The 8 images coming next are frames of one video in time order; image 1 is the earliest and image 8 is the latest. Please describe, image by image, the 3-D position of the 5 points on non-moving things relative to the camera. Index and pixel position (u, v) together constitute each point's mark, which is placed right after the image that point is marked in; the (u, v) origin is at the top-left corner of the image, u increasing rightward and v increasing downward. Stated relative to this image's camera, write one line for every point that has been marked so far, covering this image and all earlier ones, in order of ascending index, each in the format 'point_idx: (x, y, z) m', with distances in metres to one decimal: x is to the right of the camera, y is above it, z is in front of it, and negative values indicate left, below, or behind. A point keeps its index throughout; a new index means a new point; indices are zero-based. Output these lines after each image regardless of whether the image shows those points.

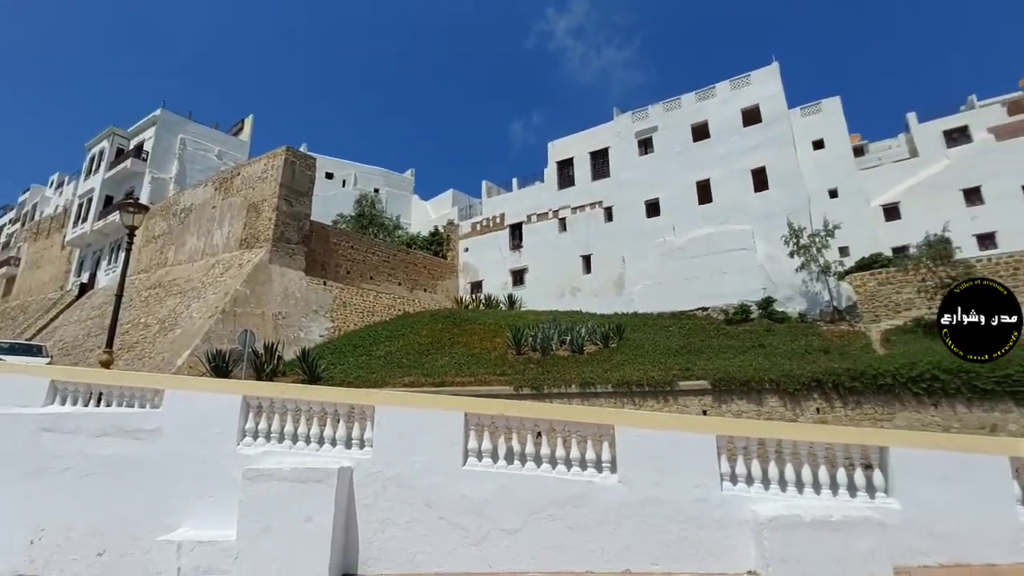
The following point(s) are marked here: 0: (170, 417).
0: (-4.2, -1.6, +6.3) m
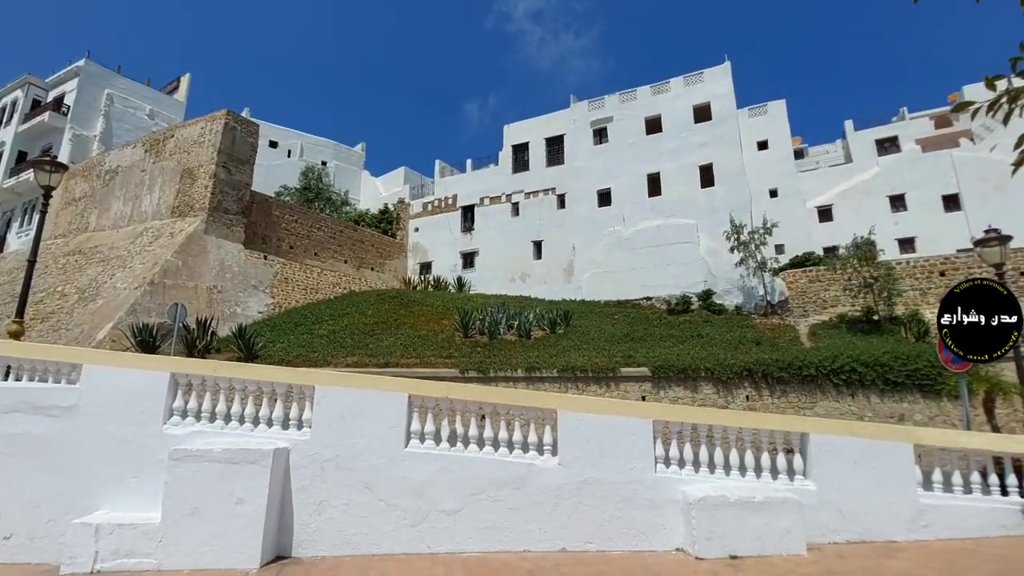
0: (-4.9, -1.2, +5.9) m
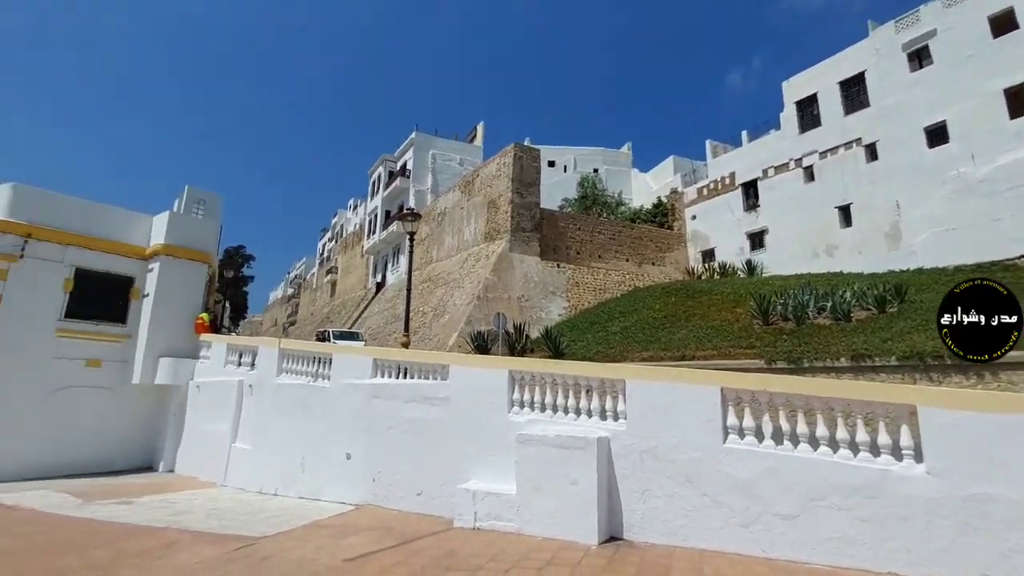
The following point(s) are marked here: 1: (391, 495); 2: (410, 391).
0: (-0.8, -1.5, +7.5) m
1: (-1.9, -3.2, +7.9) m
2: (-1.6, -1.6, +8.1) m
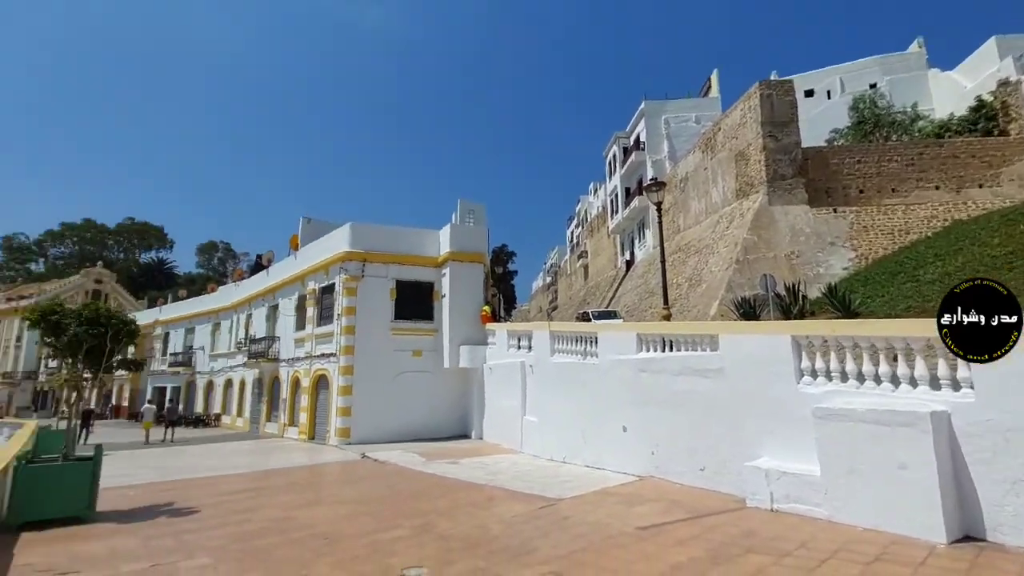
0: (+3.0, -1.0, +7.0) m
1: (+2.5, -2.8, +7.9) m
2: (+2.6, -1.2, +7.9) m
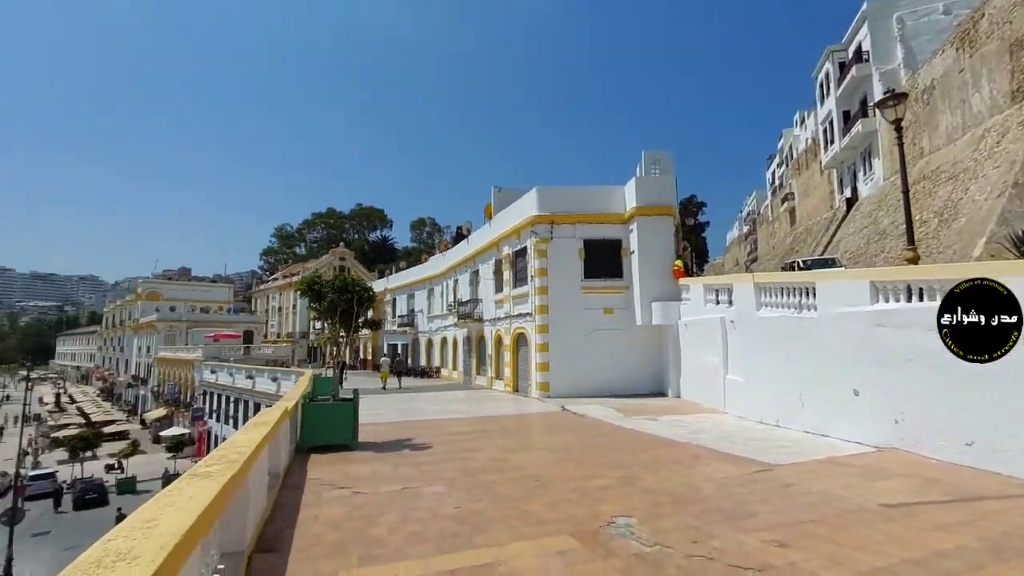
0: (+5.4, -0.2, +5.5) m
1: (+5.3, -2.0, +6.6) m
2: (+5.3, -0.4, +6.4) m
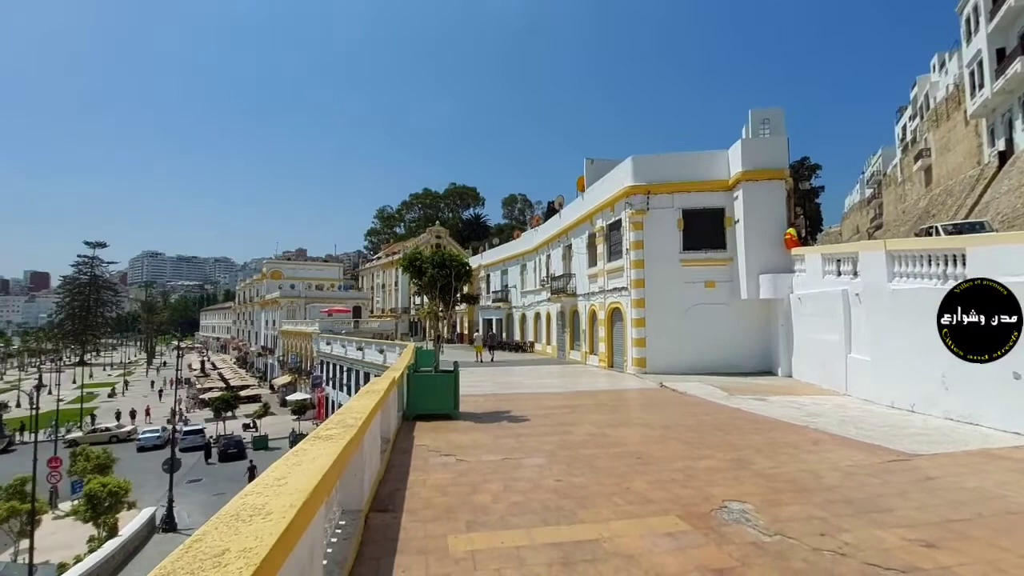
0: (+6.3, +0.1, +4.3) m
1: (+6.5, -1.6, +5.5) m
2: (+6.4, 0.0, +5.3) m
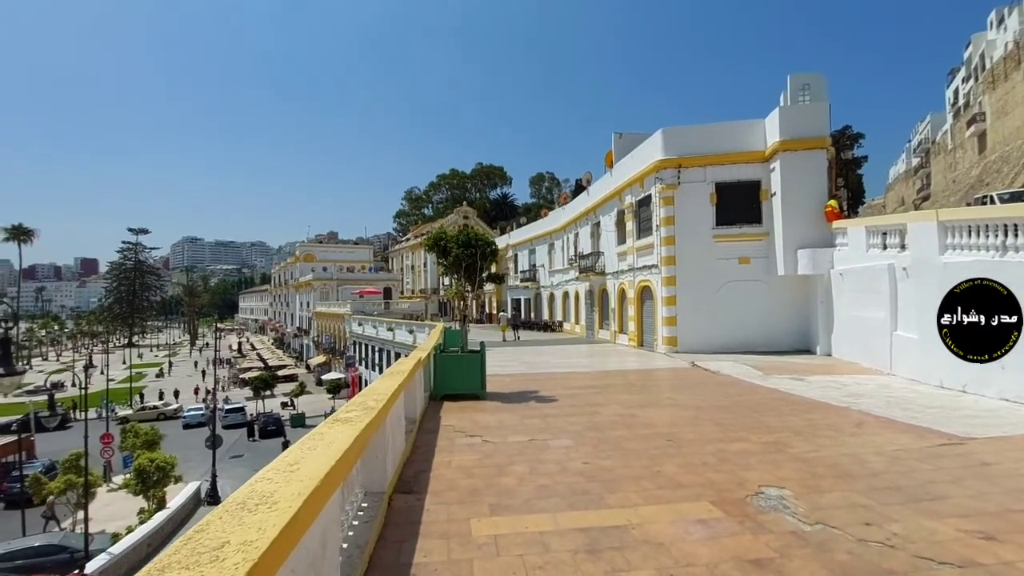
0: (+6.5, +0.4, +3.8) m
1: (+6.8, -1.3, +5.0) m
2: (+6.6, +0.3, +4.7) m
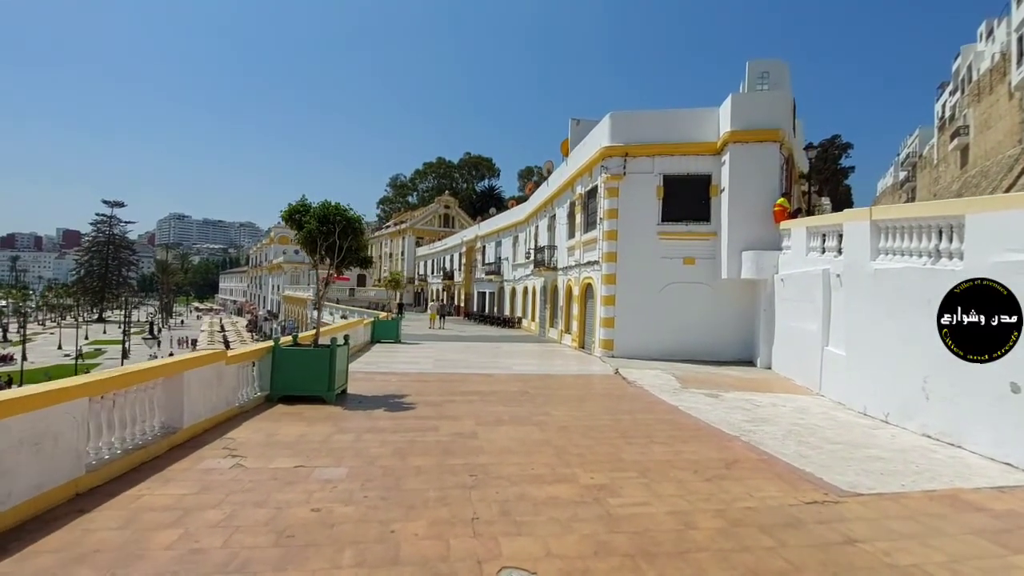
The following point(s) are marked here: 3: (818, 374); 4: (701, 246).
0: (+4.5, +0.2, +2.5) m
1: (+4.7, -1.5, +3.8) m
2: (+4.7, +0.1, +3.5) m
3: (+5.5, -1.5, +9.2) m
4: (+5.3, +1.2, +14.3) m
